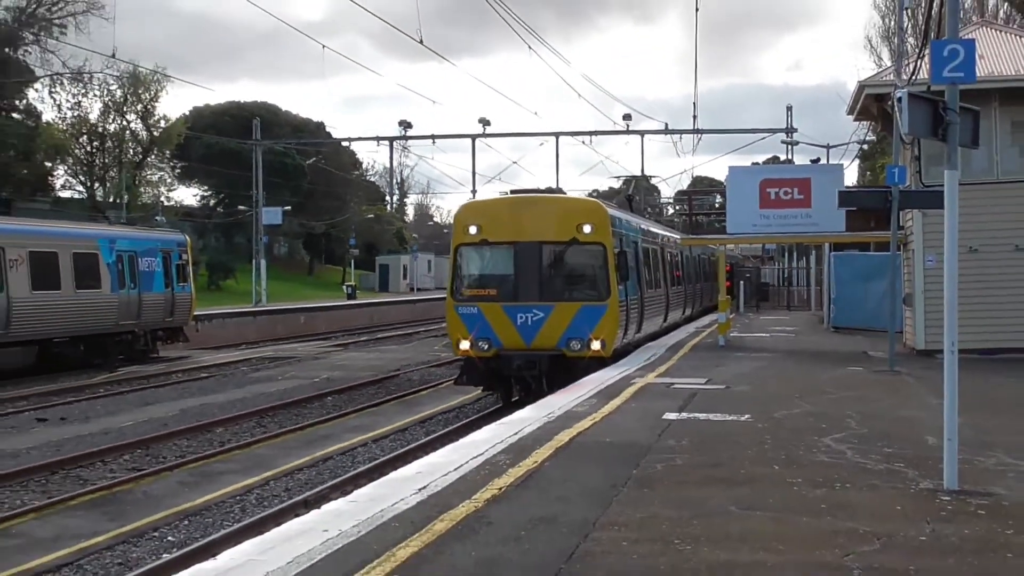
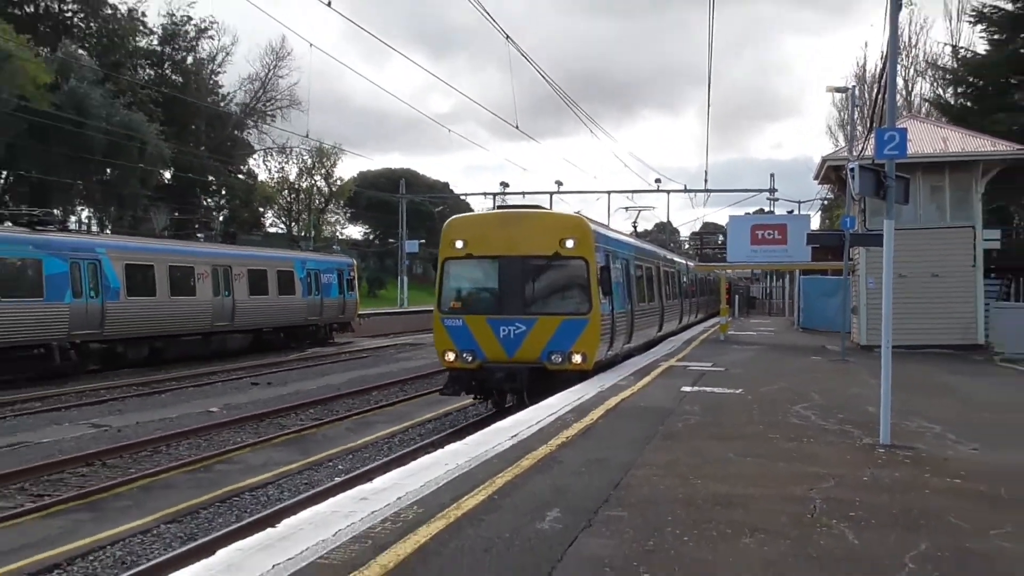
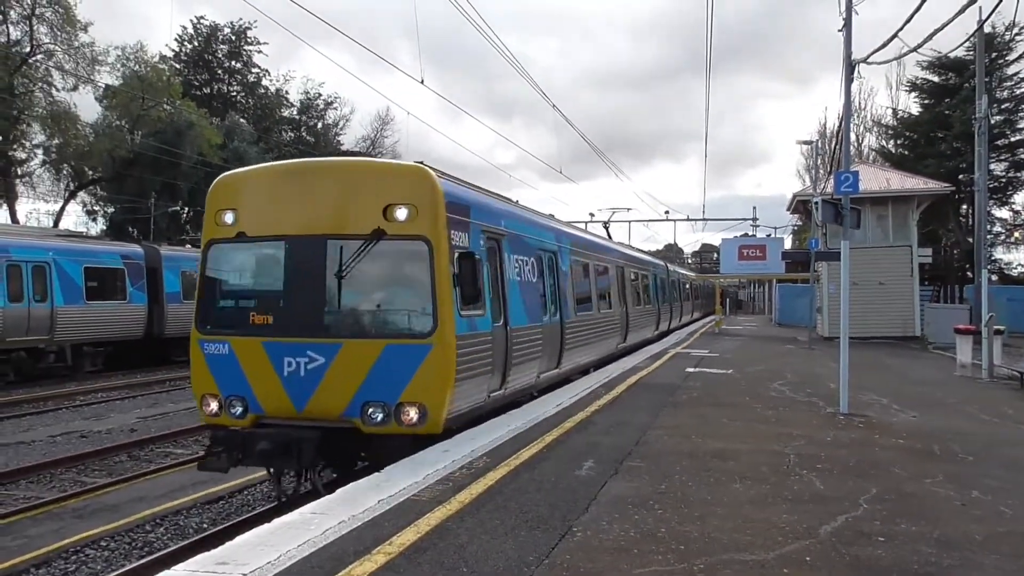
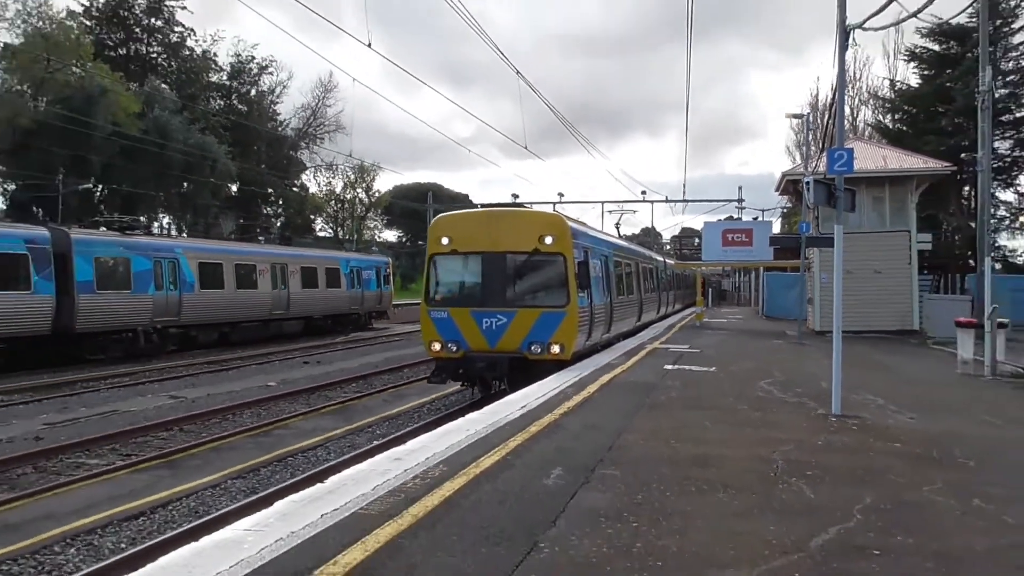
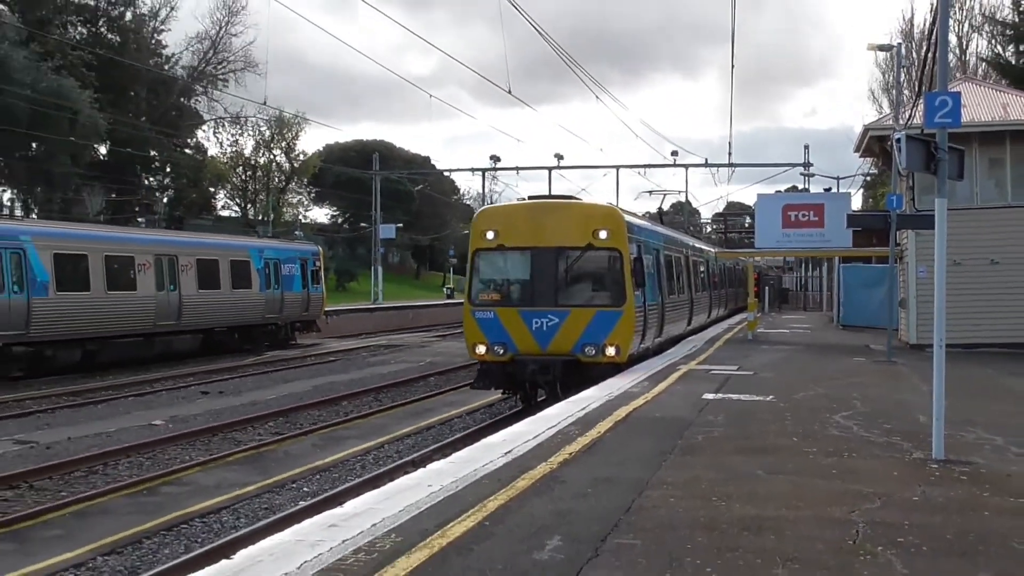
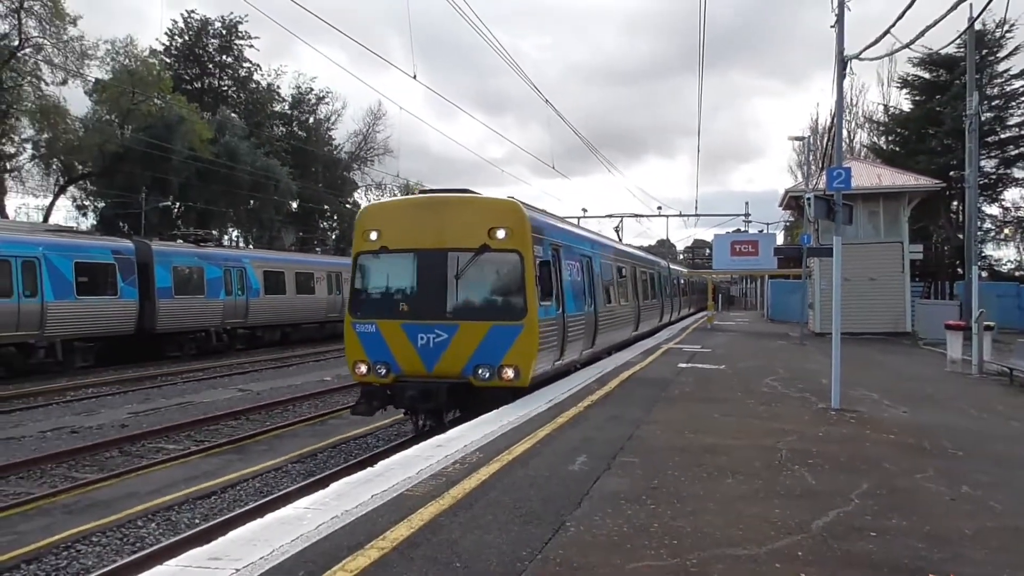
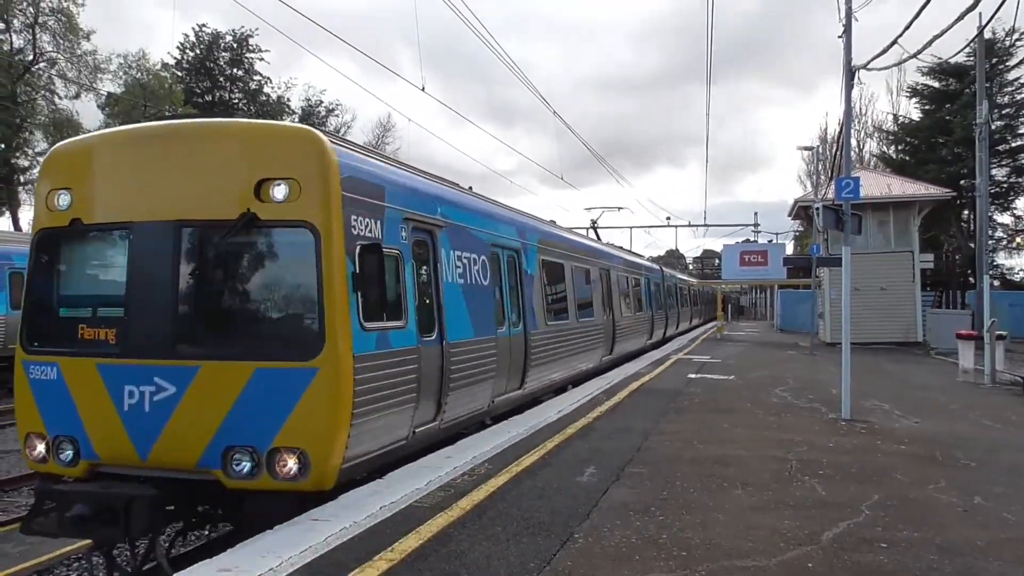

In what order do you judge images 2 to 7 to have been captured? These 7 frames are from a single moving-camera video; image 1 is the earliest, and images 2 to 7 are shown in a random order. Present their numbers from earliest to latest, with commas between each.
5, 2, 4, 6, 3, 7
